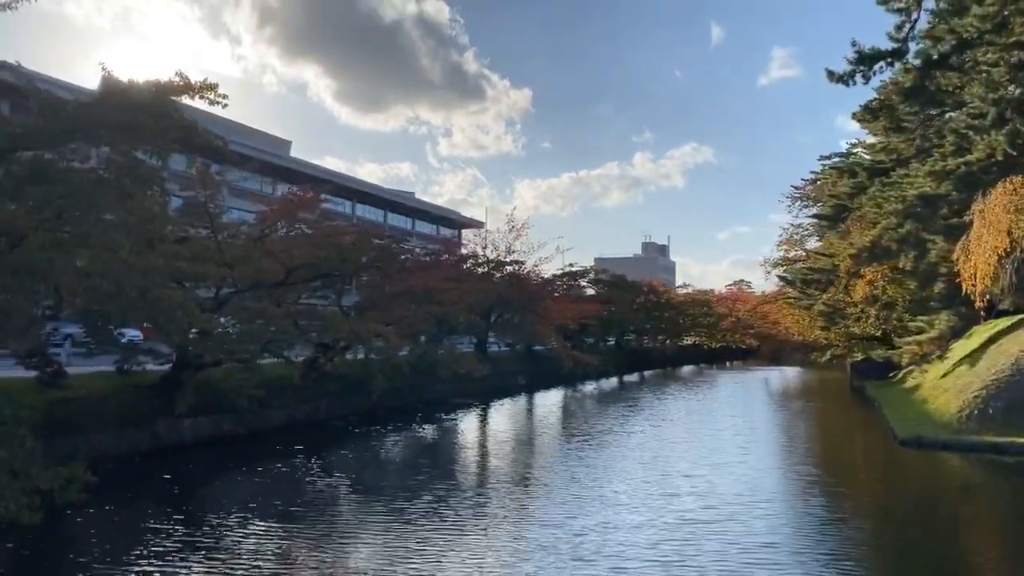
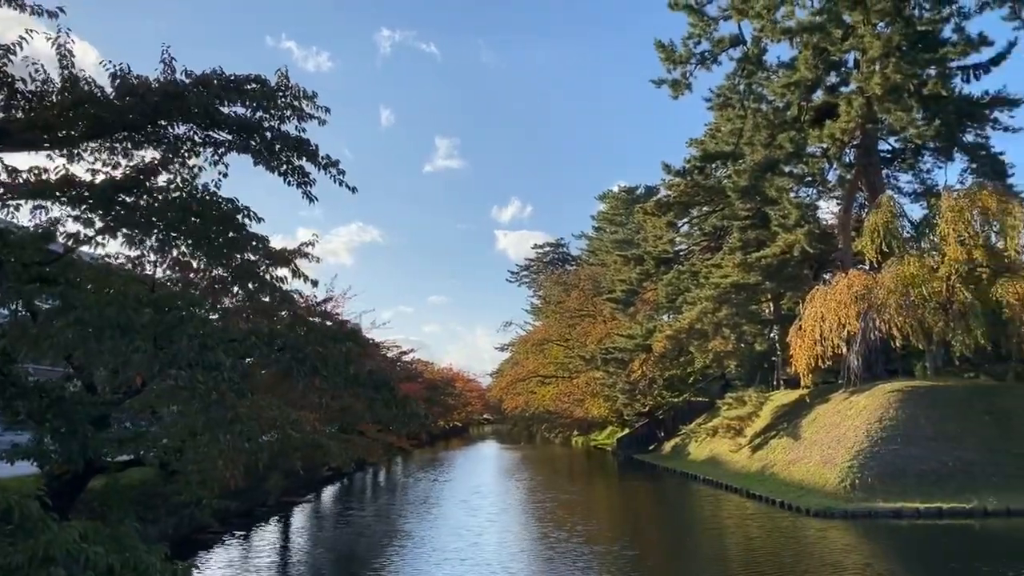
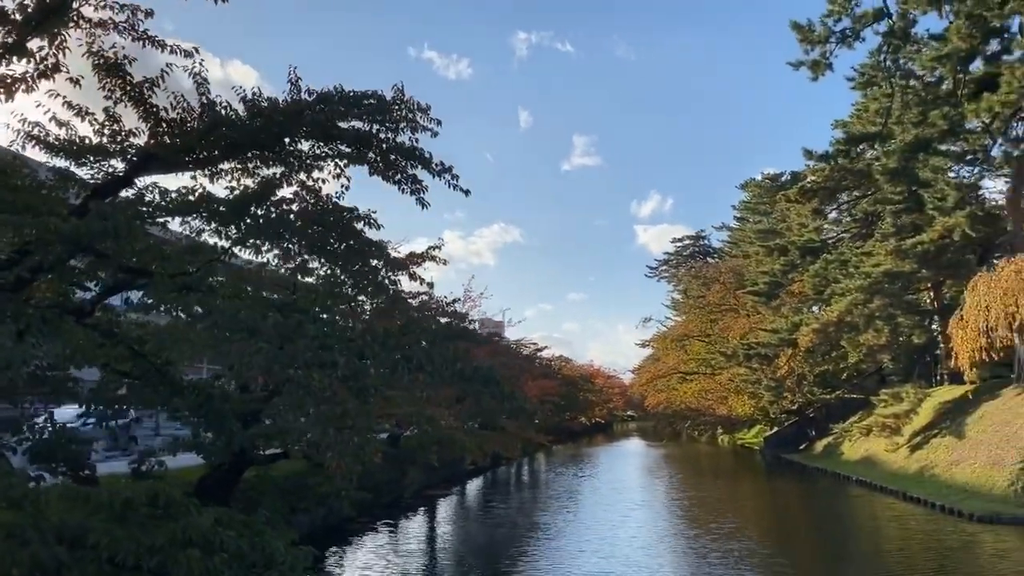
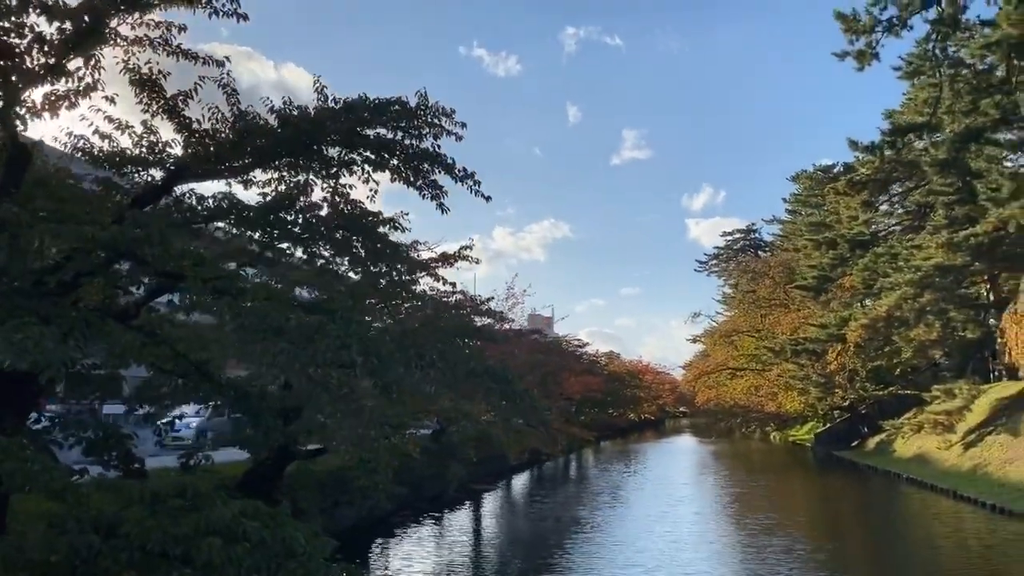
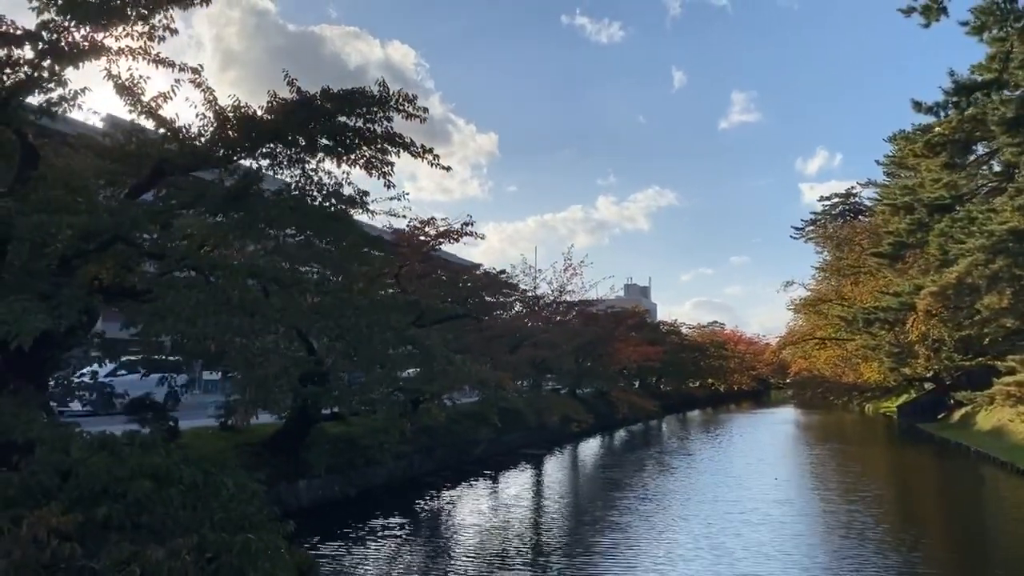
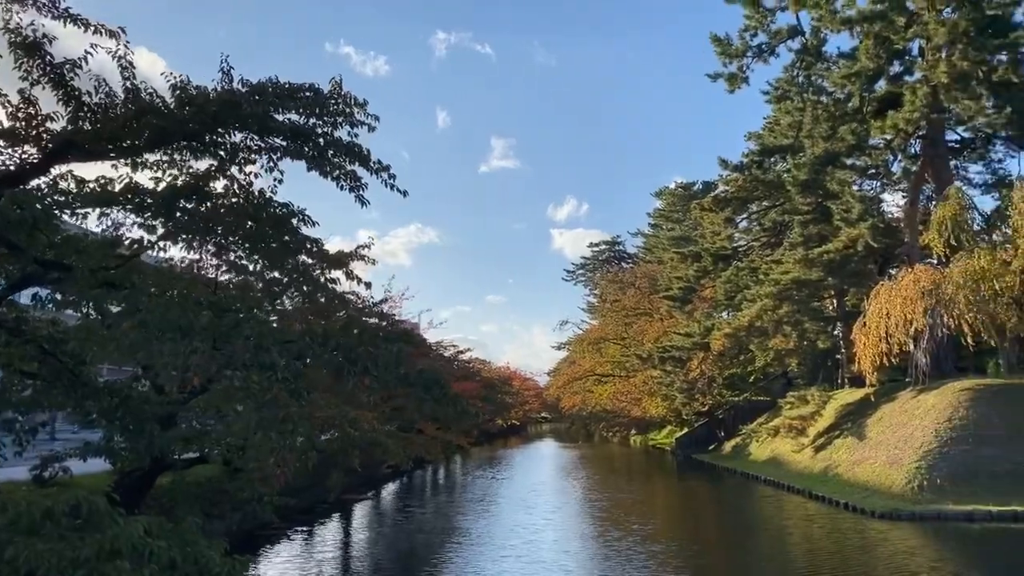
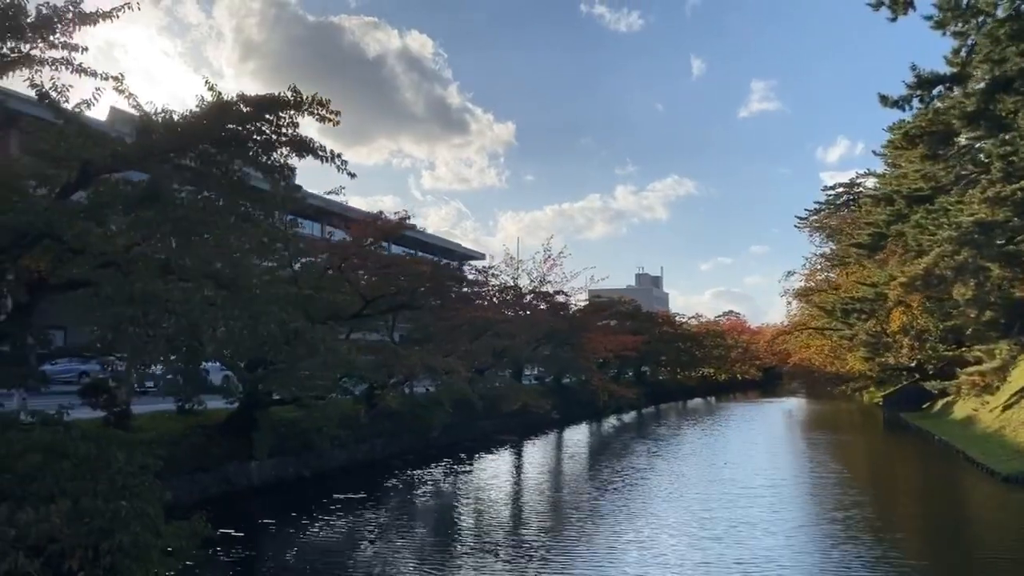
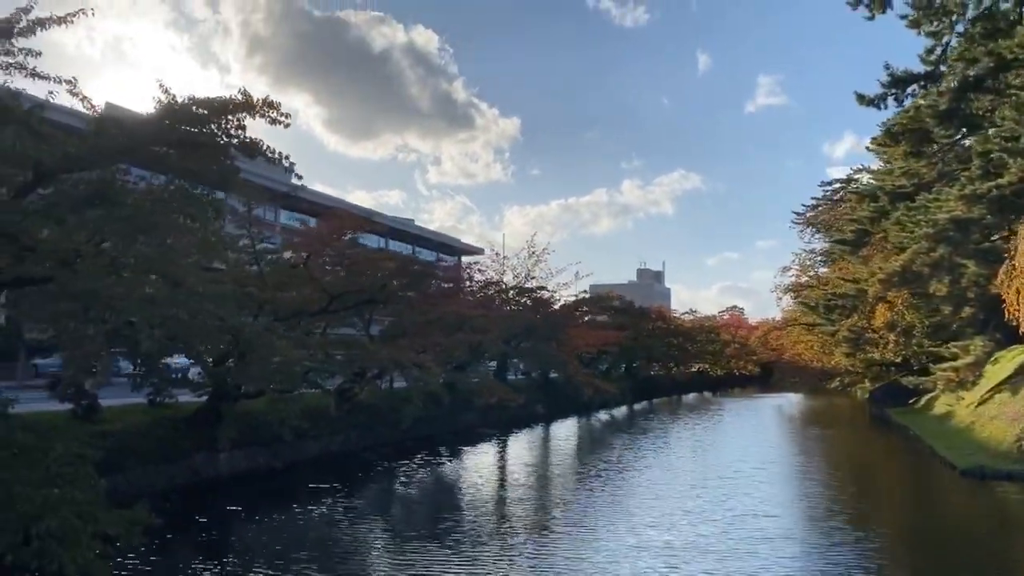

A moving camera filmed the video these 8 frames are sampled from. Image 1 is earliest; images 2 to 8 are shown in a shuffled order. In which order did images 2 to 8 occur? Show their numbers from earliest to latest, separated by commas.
8, 7, 5, 4, 3, 6, 2
